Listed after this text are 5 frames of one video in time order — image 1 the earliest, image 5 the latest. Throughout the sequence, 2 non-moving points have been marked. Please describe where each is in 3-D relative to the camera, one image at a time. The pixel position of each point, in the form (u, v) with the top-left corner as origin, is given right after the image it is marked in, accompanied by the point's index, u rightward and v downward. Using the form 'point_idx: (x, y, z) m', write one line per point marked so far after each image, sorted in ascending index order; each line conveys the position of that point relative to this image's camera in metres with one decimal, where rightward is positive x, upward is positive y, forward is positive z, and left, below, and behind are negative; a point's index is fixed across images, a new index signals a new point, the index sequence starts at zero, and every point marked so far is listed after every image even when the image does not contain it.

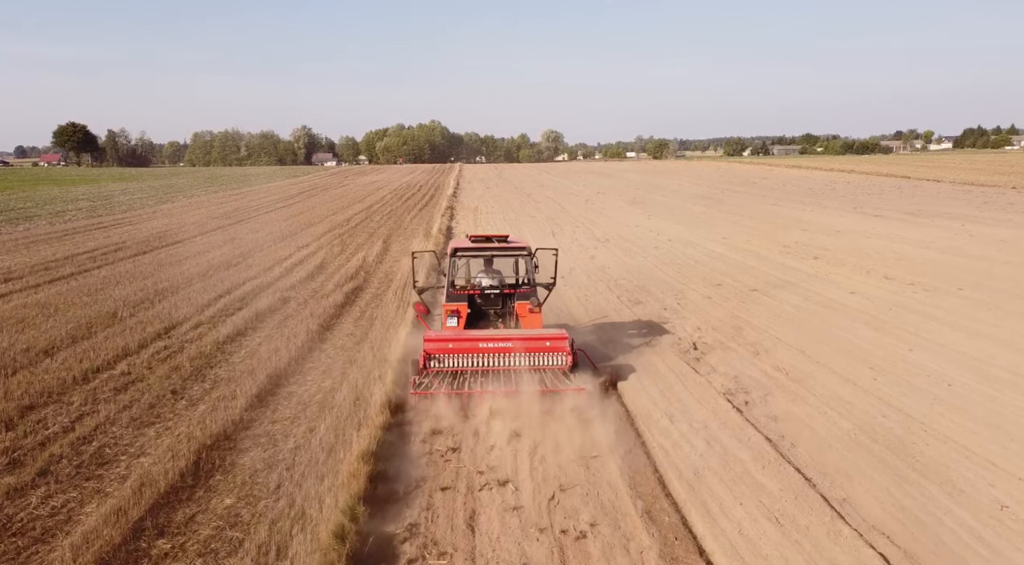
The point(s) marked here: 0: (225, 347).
0: (-4.5, -1.0, +10.3) m
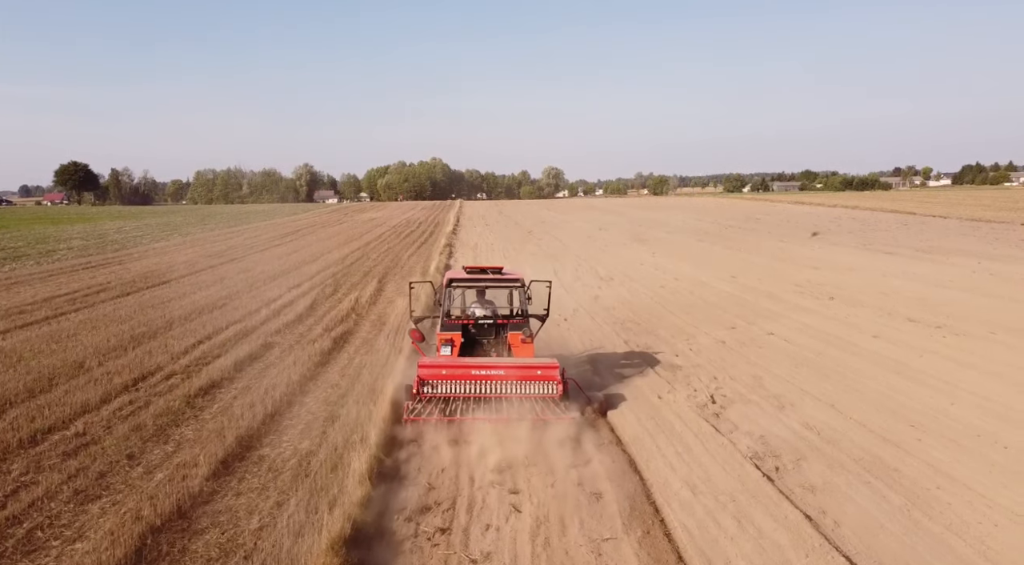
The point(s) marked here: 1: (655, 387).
0: (-4.5, -1.7, +9.3) m
1: (+2.1, -1.5, +9.8) m
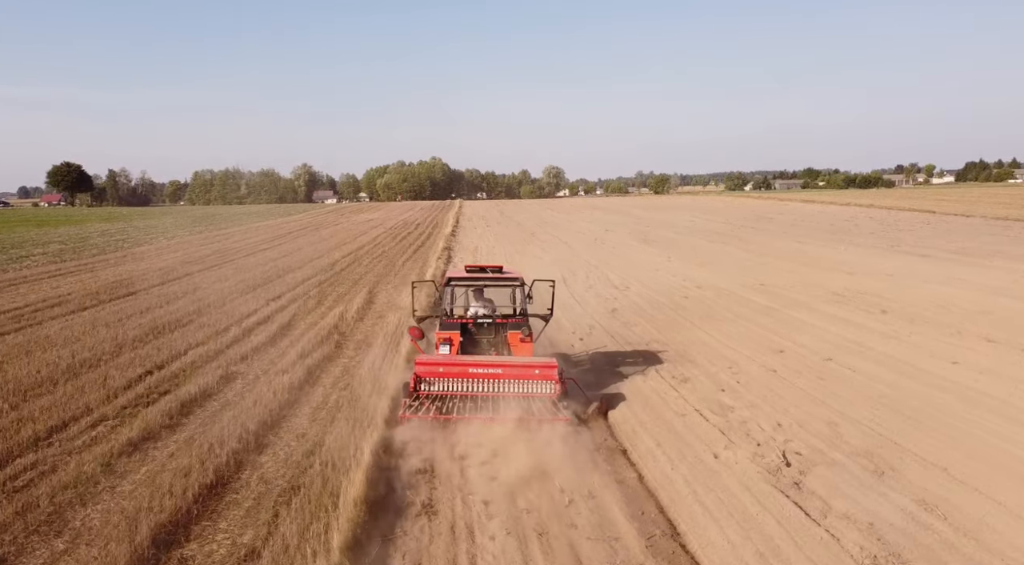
0: (-4.4, -2.0, +7.3) m
1: (+2.3, -1.8, +7.7) m
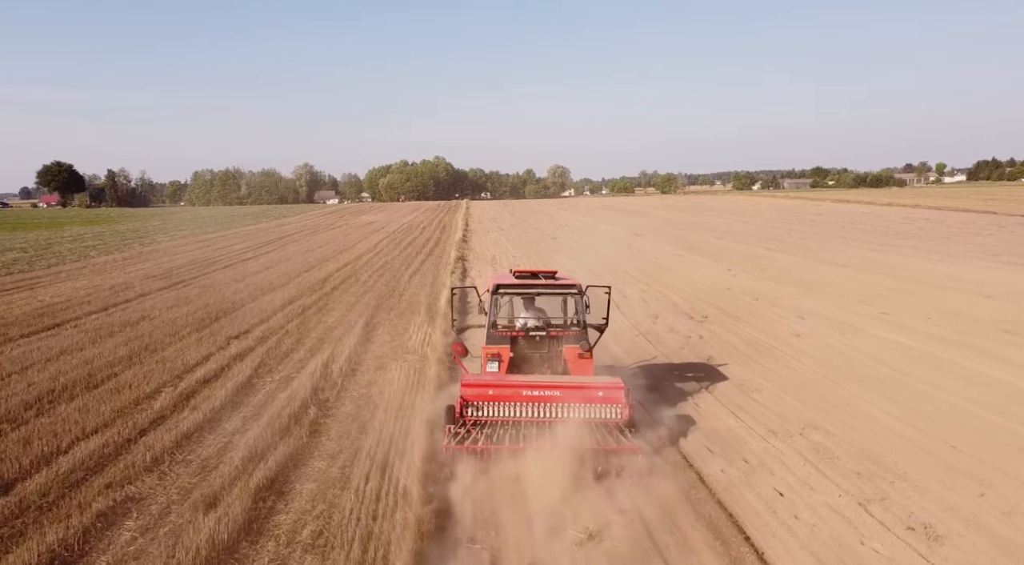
0: (-3.5, -2.6, +2.8) m
1: (+3.1, -2.4, +3.2) m
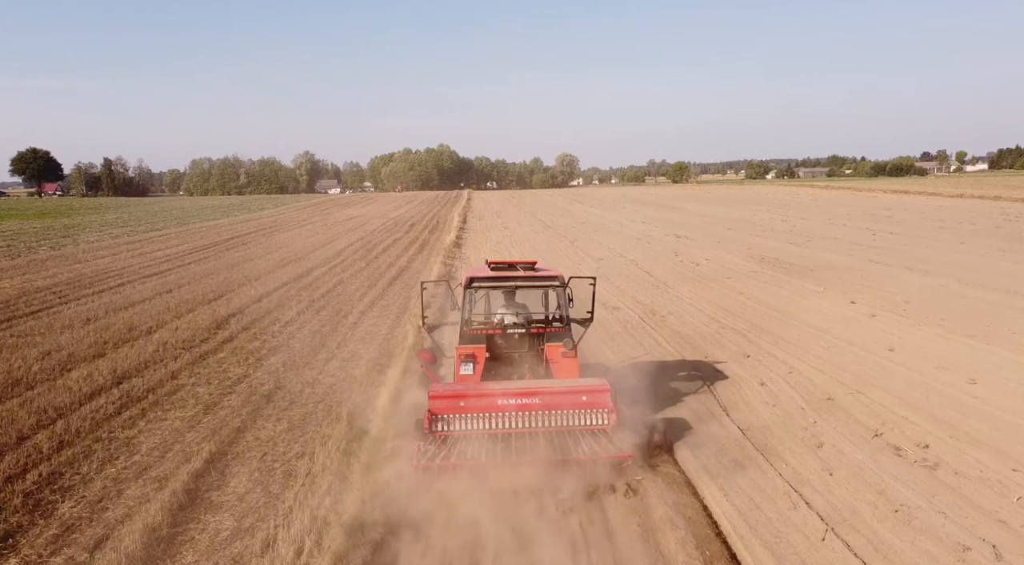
0: (-3.6, -3.8, -4.9) m
1: (+3.1, -3.6, -4.6) m
